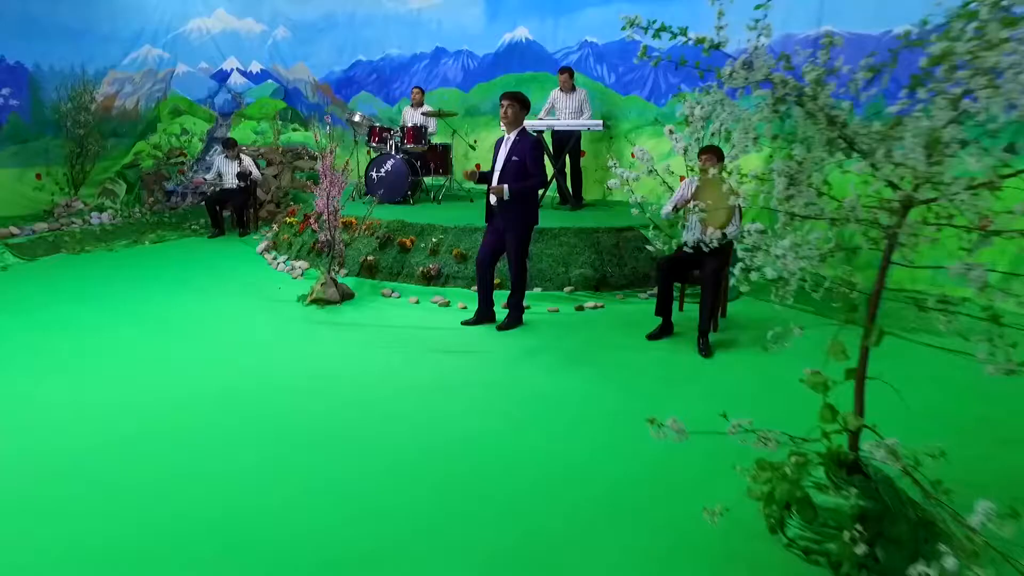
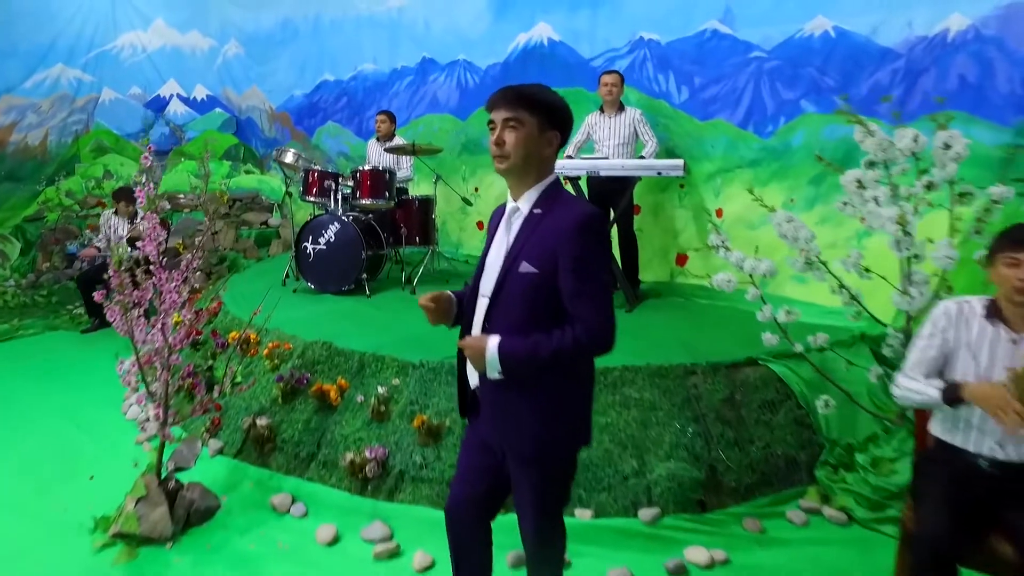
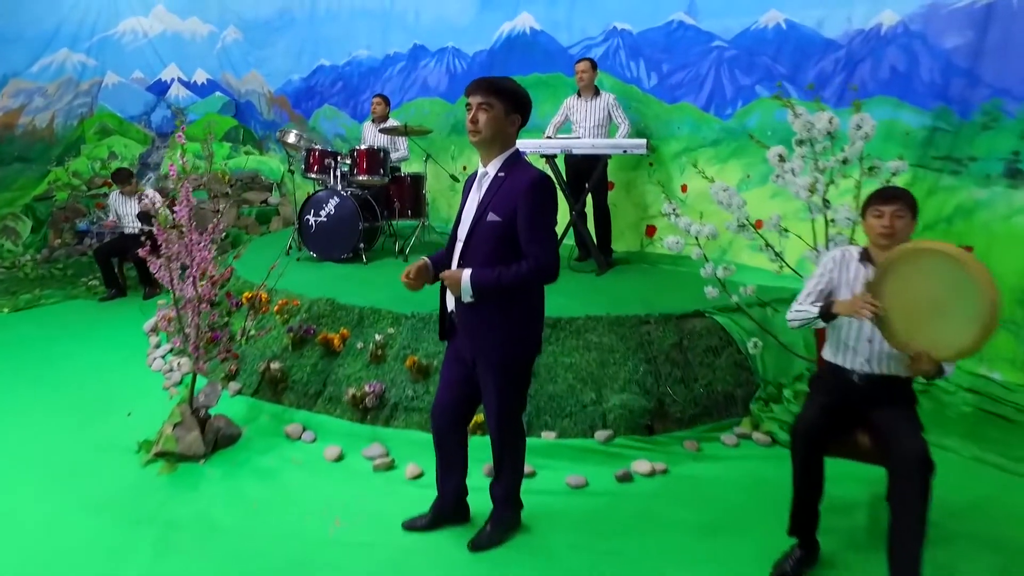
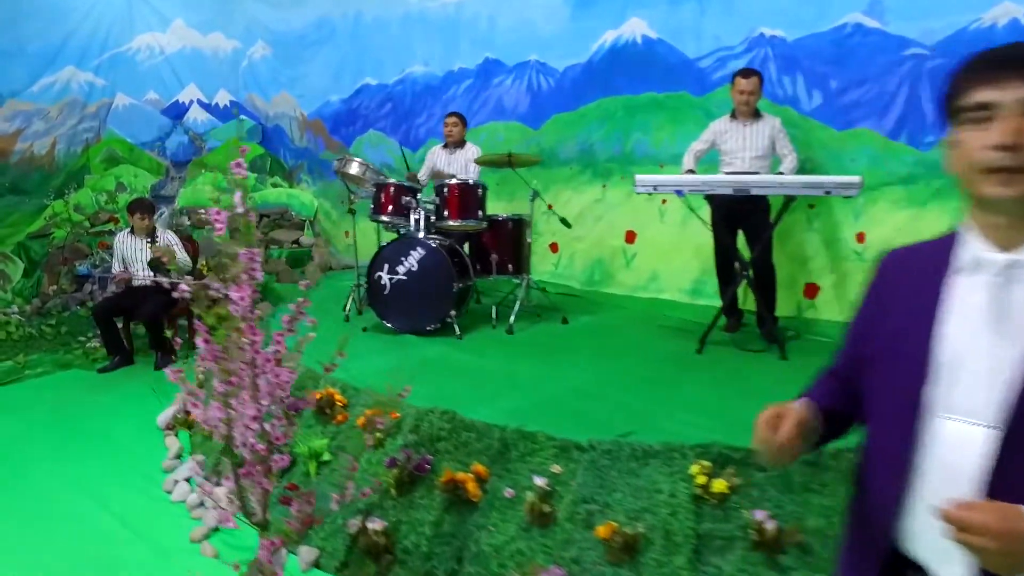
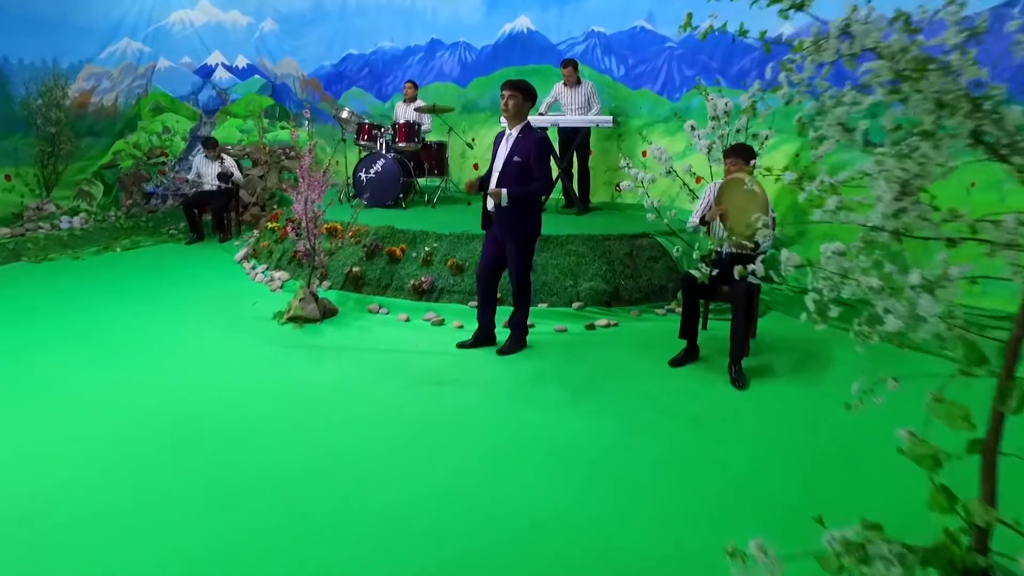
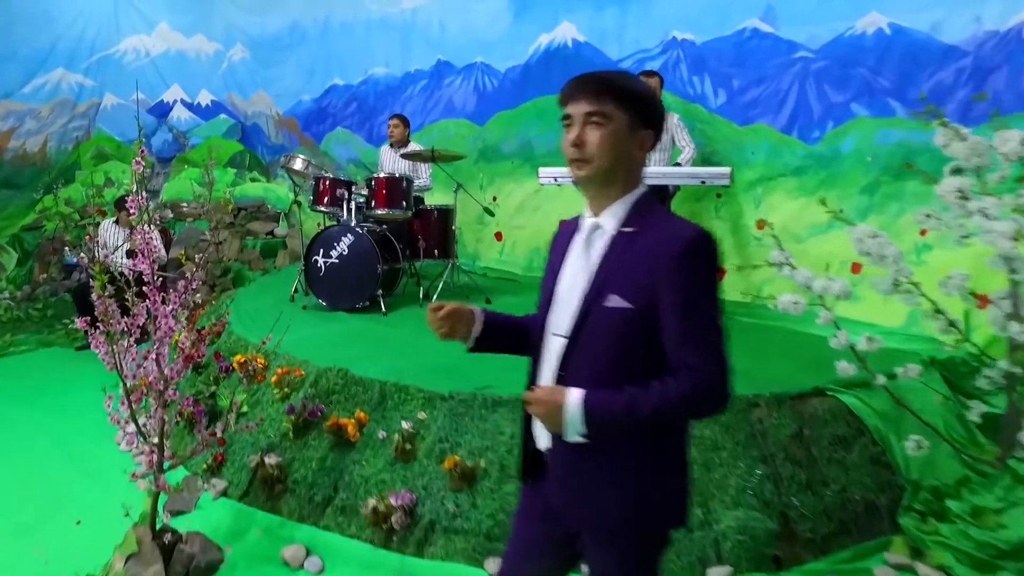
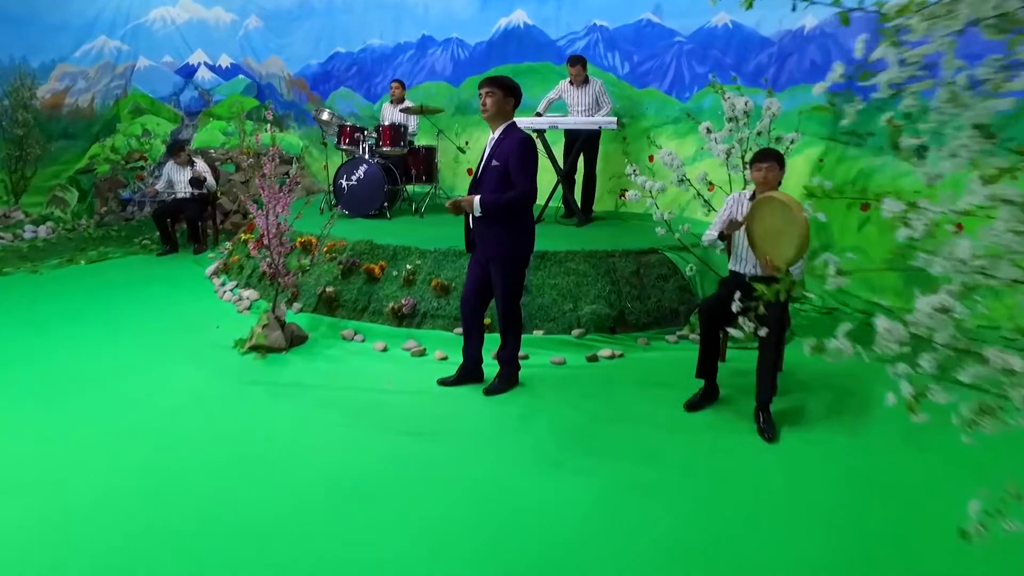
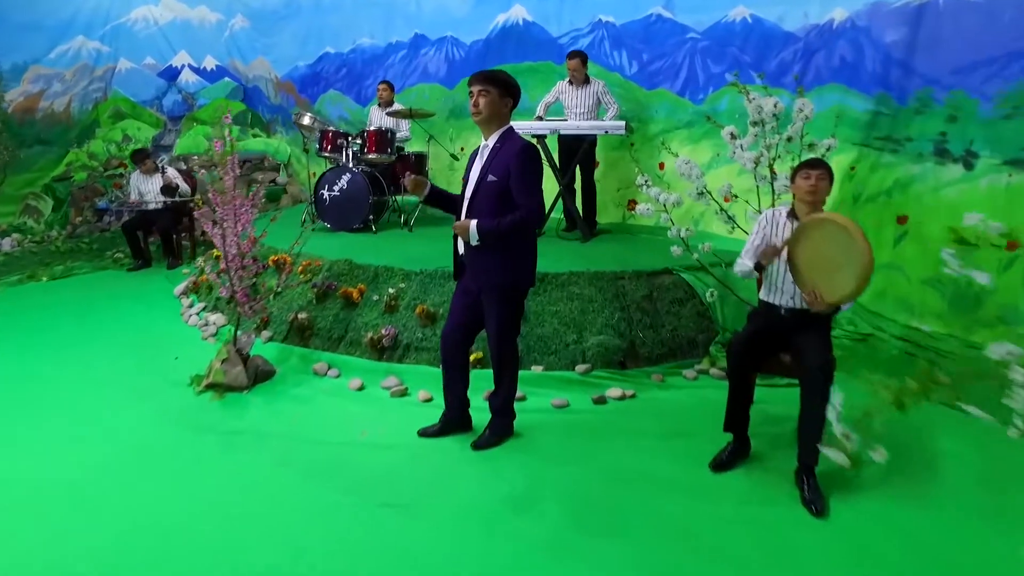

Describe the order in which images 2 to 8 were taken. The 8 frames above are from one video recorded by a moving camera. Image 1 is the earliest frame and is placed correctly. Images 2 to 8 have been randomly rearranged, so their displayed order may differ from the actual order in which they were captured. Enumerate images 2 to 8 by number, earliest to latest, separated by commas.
5, 7, 8, 3, 2, 6, 4
